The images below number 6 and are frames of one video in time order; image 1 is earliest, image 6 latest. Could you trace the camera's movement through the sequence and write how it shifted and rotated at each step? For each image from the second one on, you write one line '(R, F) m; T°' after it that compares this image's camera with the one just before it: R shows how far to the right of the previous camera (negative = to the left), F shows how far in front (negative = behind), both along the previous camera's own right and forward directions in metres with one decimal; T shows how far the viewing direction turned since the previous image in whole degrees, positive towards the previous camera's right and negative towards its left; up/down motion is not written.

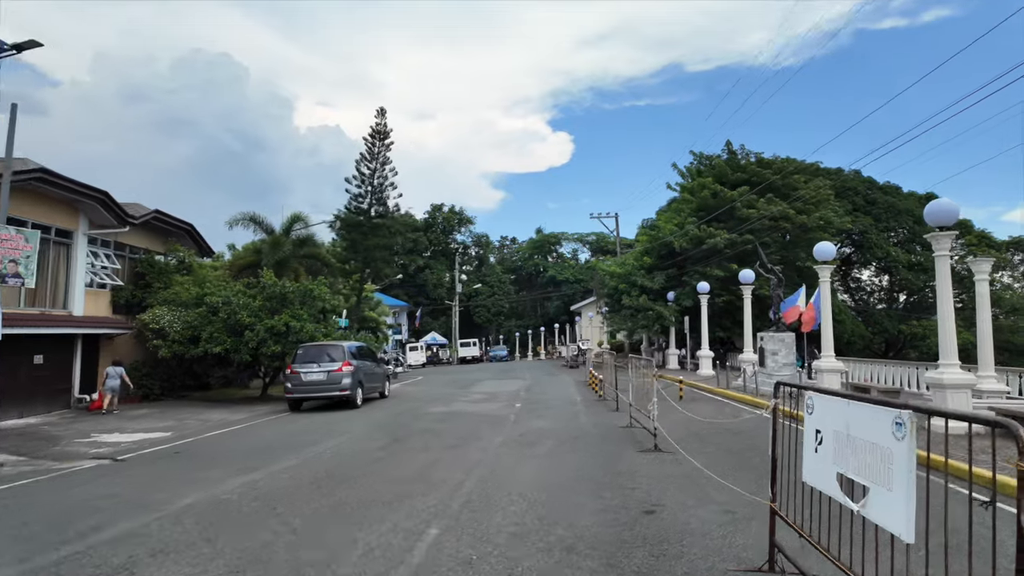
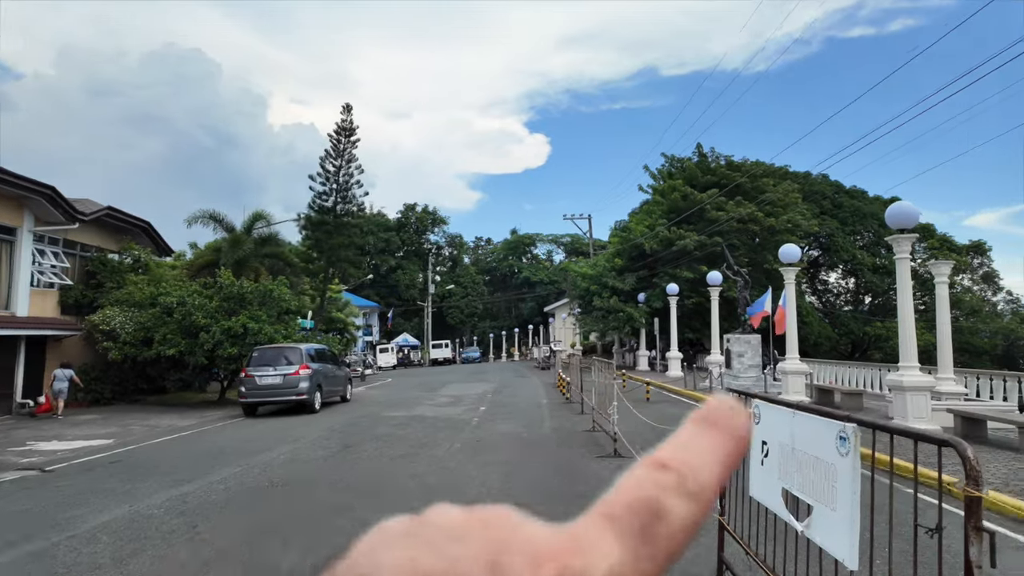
(+0.3, +0.3) m; +2°
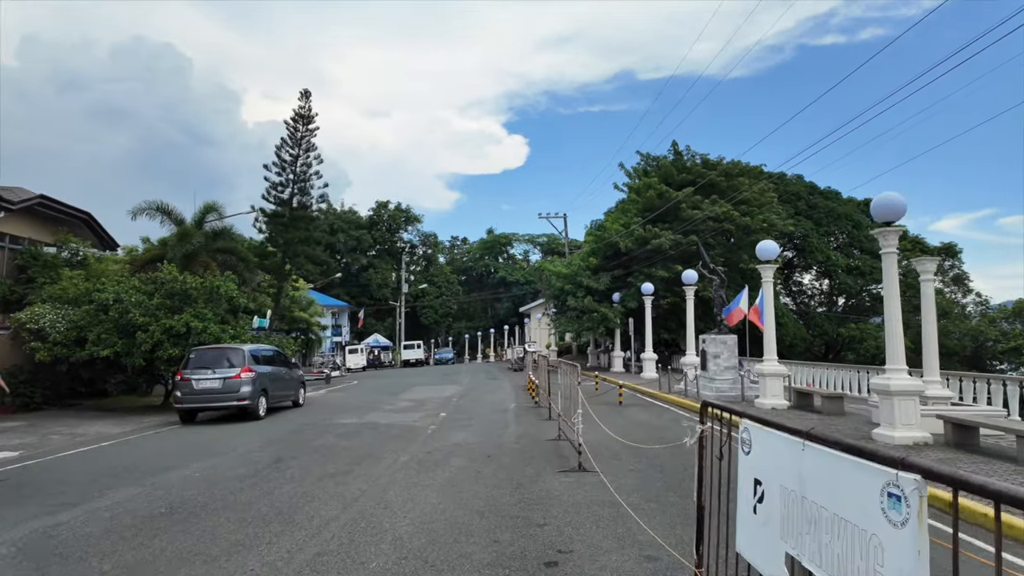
(+0.4, +1.0) m; +2°
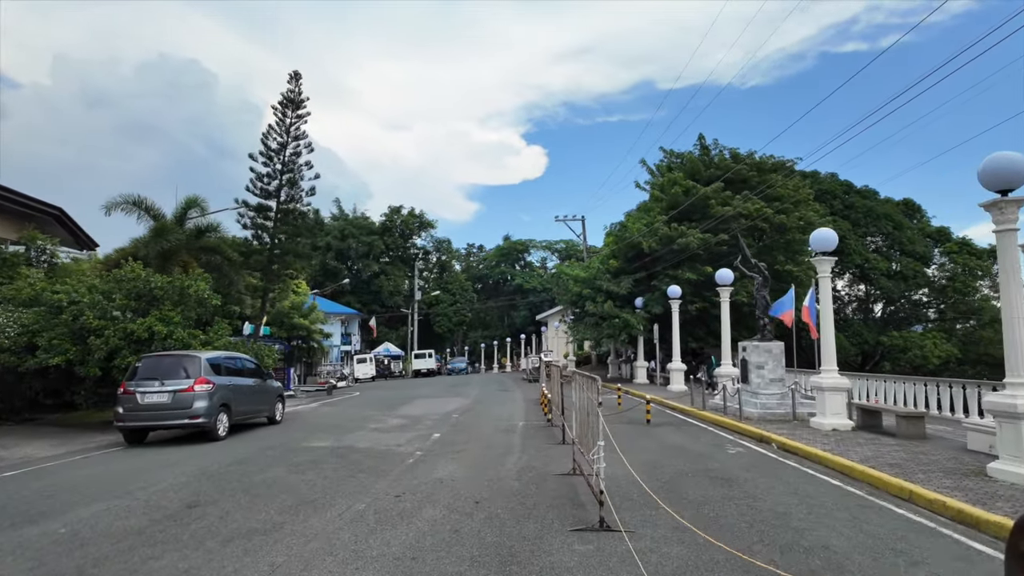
(+0.2, +2.3) m; -2°
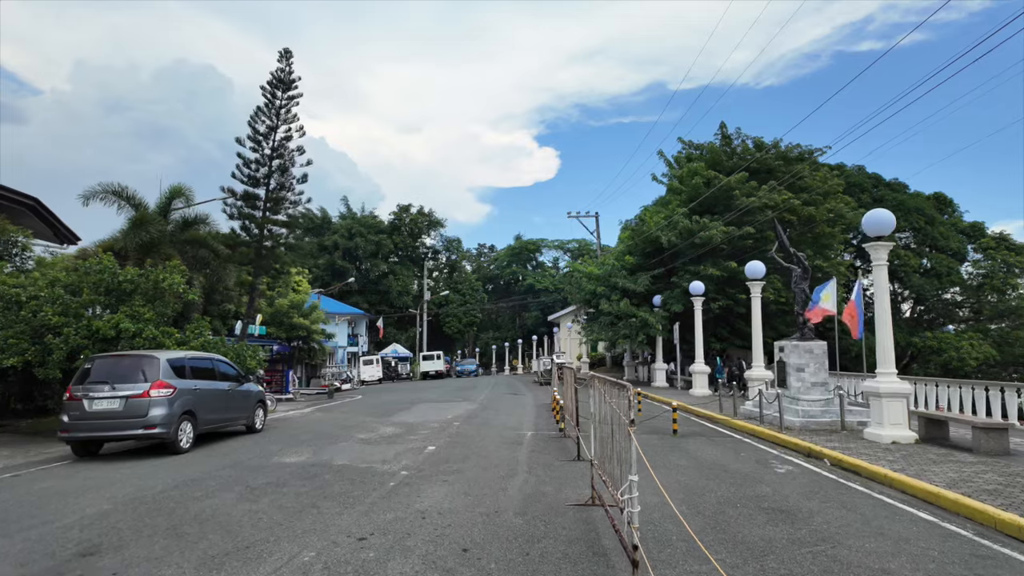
(+0.1, +1.6) m; -1°
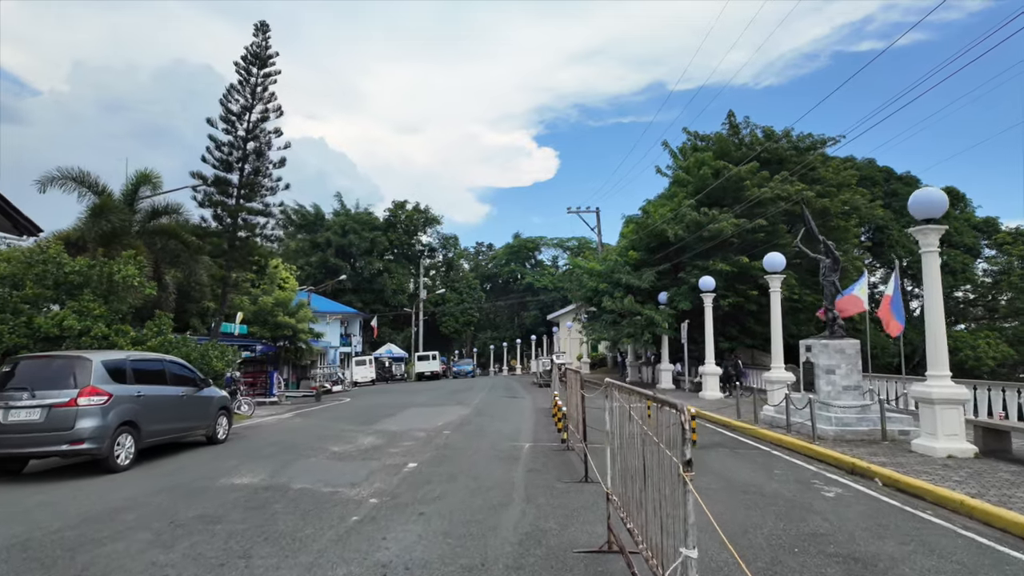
(+0.1, +1.5) m; 0°
